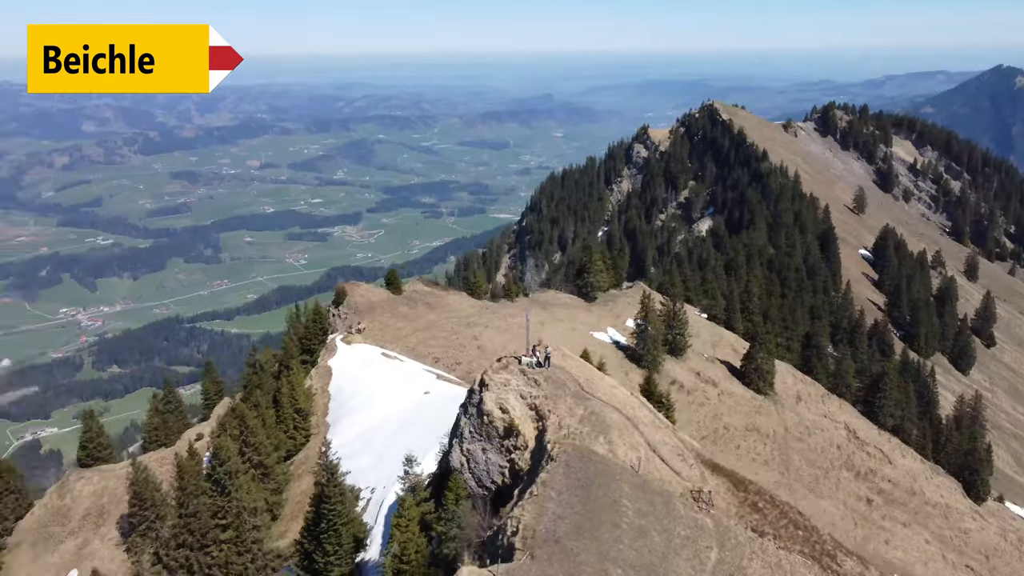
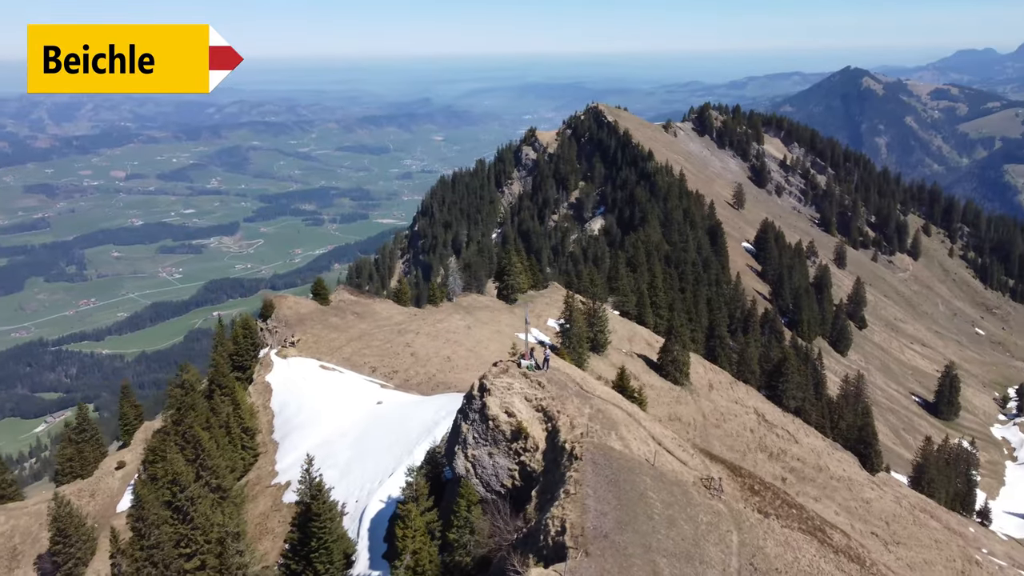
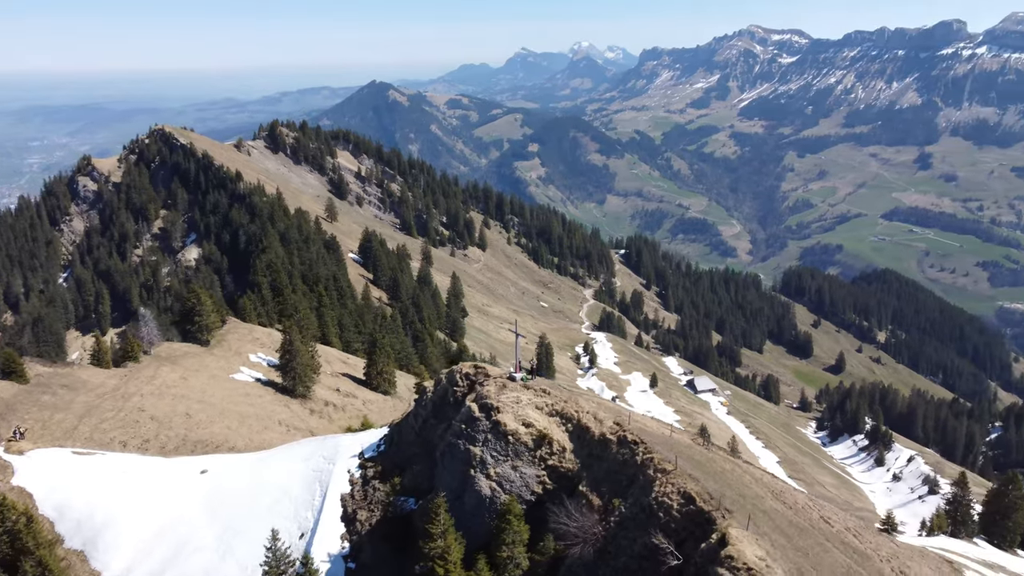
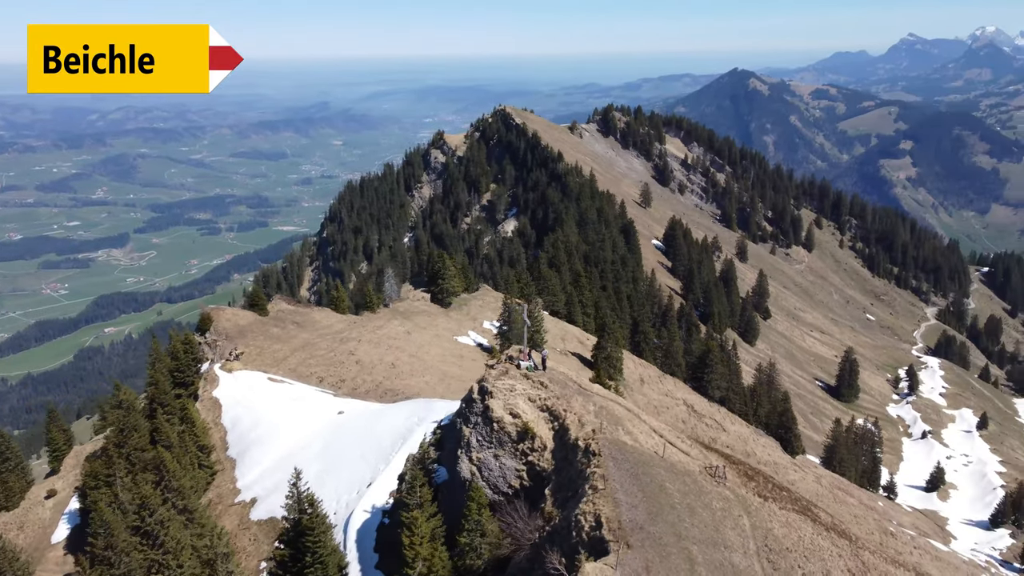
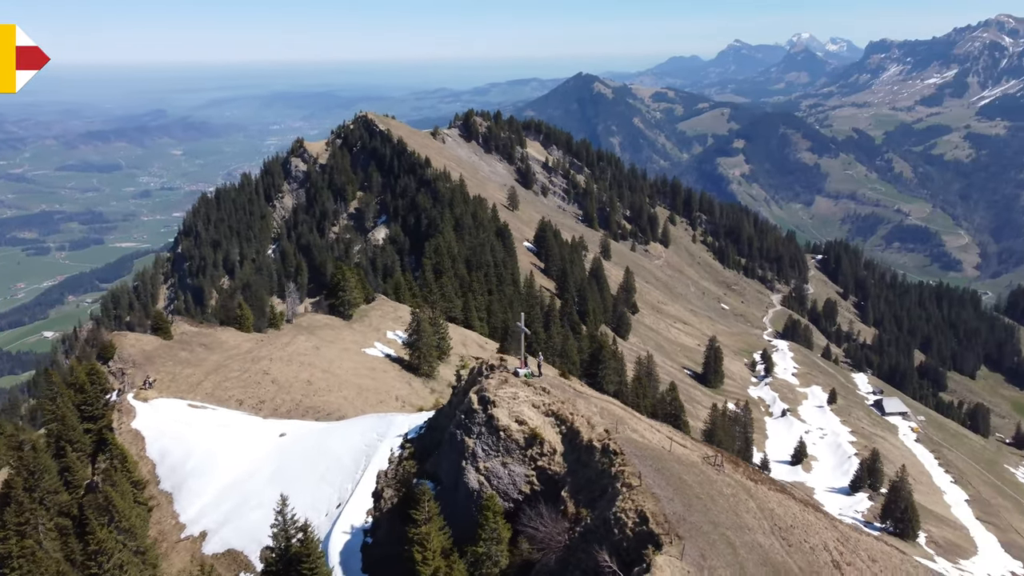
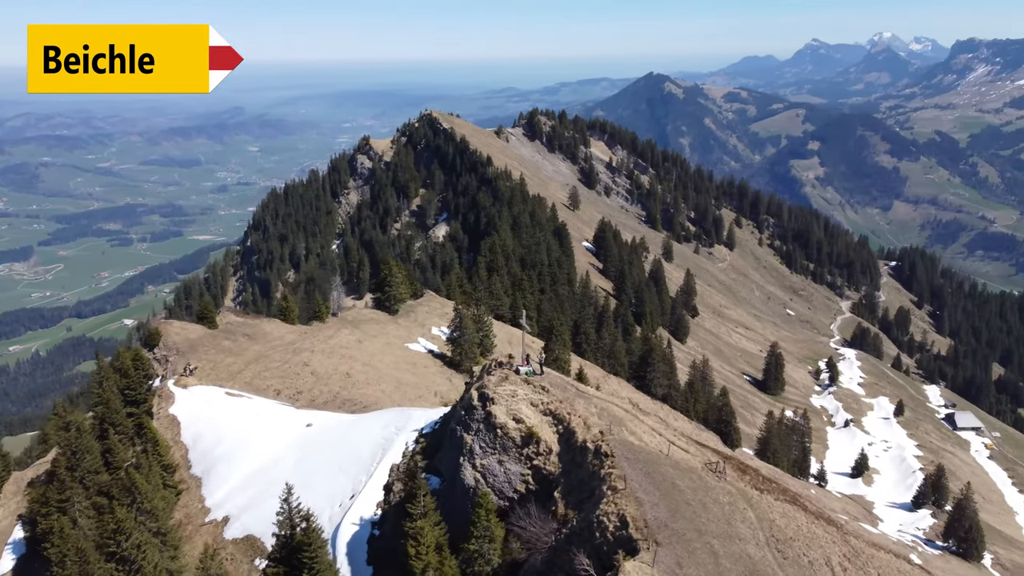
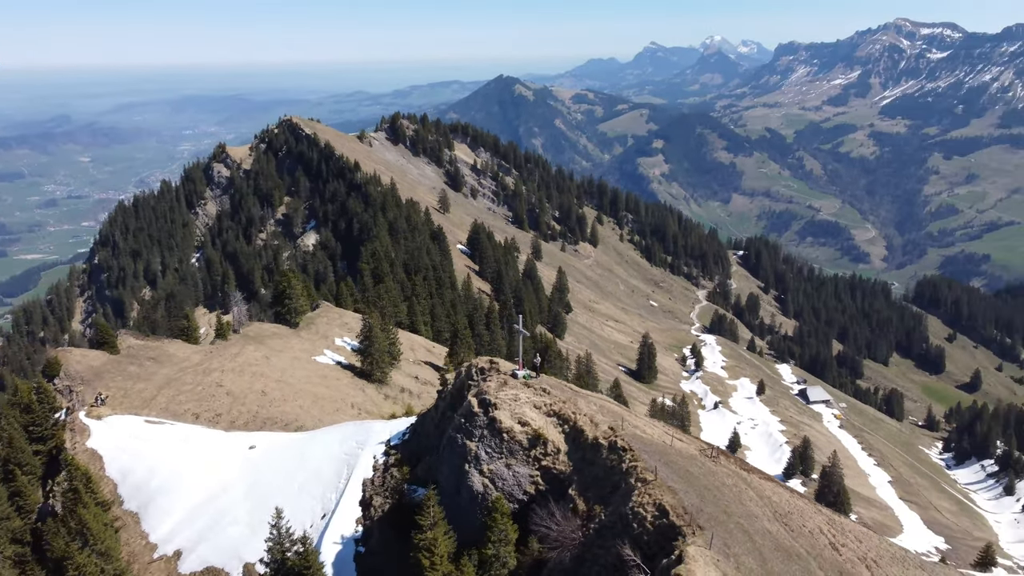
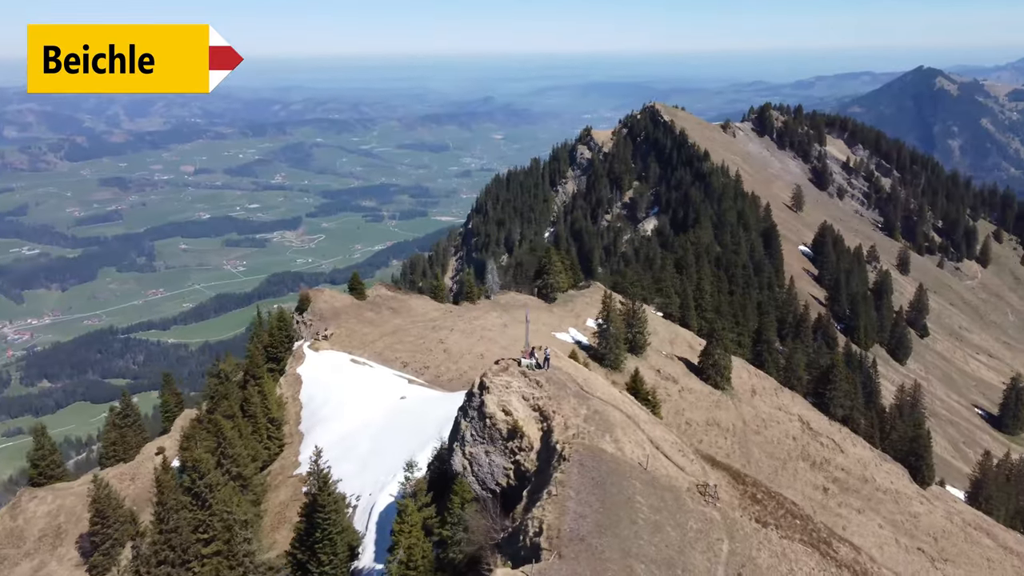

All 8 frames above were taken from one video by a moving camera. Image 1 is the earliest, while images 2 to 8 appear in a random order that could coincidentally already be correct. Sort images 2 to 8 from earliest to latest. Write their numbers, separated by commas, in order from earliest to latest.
8, 2, 4, 6, 5, 7, 3
